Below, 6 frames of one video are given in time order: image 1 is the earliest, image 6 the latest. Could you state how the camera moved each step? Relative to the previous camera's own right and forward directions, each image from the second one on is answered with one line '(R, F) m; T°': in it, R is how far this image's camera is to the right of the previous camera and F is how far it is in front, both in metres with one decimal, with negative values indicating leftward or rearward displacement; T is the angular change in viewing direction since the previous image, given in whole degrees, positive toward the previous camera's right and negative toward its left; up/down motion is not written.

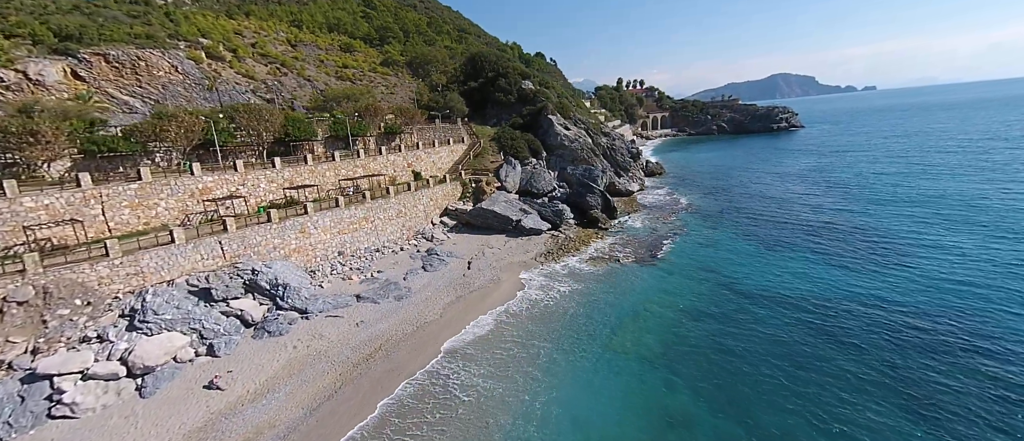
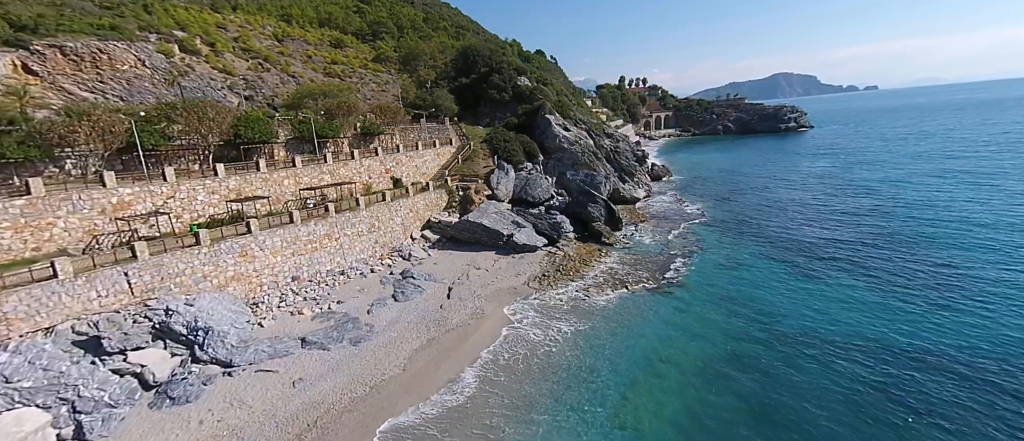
(+0.8, +4.8) m; 0°
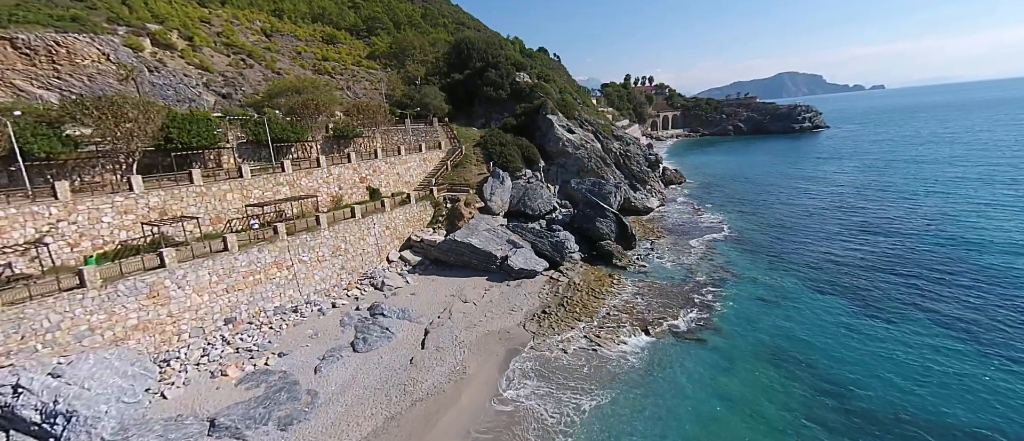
(+0.6, +5.2) m; 0°
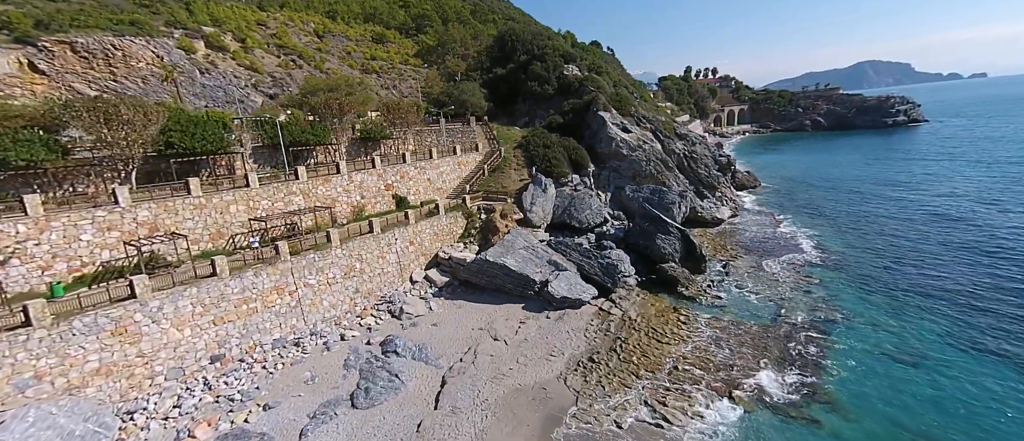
(+0.3, +4.5) m; -7°
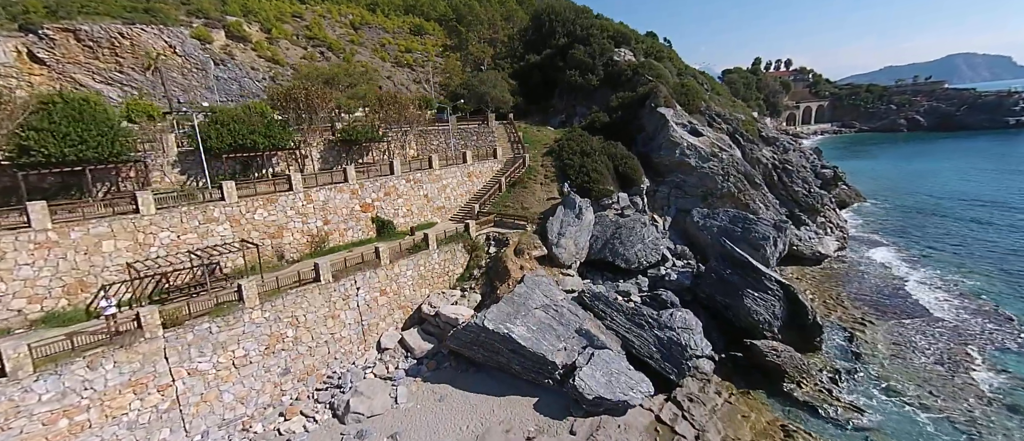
(+1.1, +8.3) m; -6°
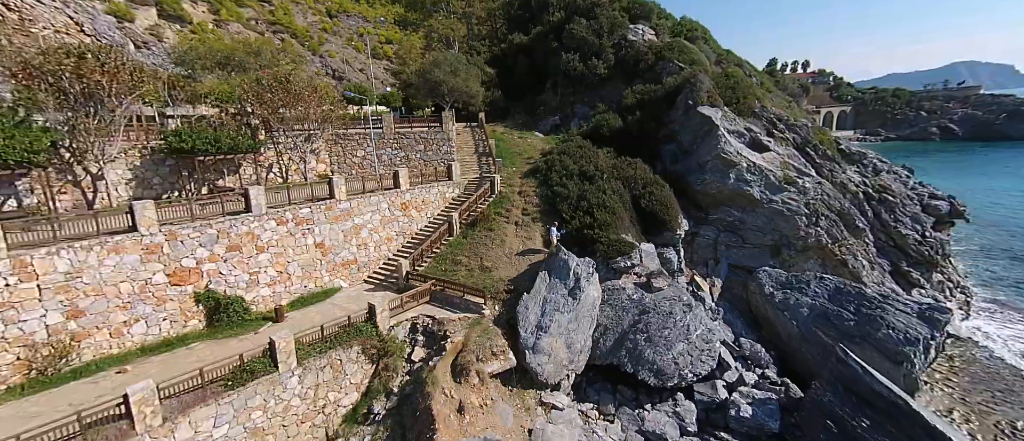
(+1.7, +9.7) m; 0°
